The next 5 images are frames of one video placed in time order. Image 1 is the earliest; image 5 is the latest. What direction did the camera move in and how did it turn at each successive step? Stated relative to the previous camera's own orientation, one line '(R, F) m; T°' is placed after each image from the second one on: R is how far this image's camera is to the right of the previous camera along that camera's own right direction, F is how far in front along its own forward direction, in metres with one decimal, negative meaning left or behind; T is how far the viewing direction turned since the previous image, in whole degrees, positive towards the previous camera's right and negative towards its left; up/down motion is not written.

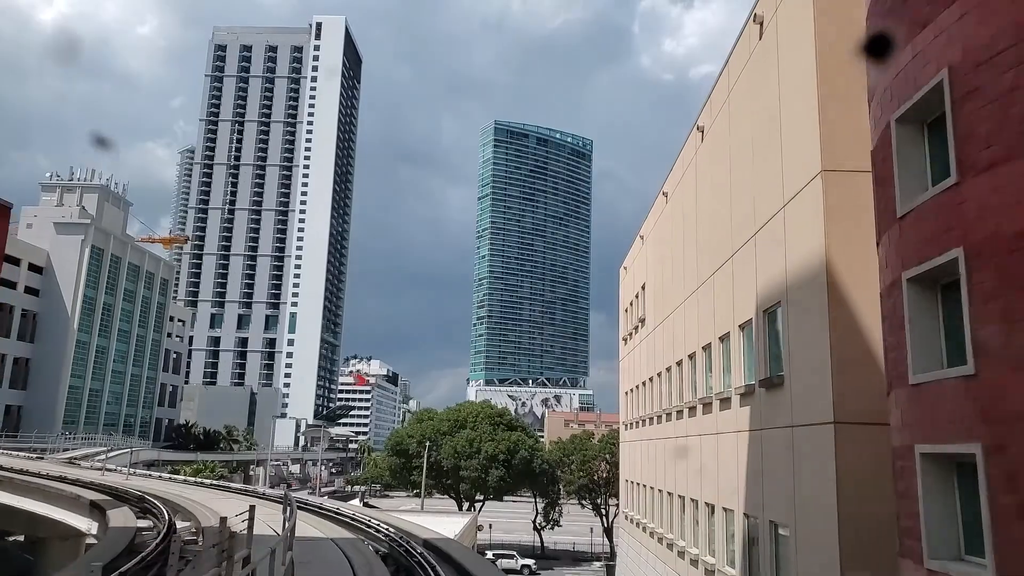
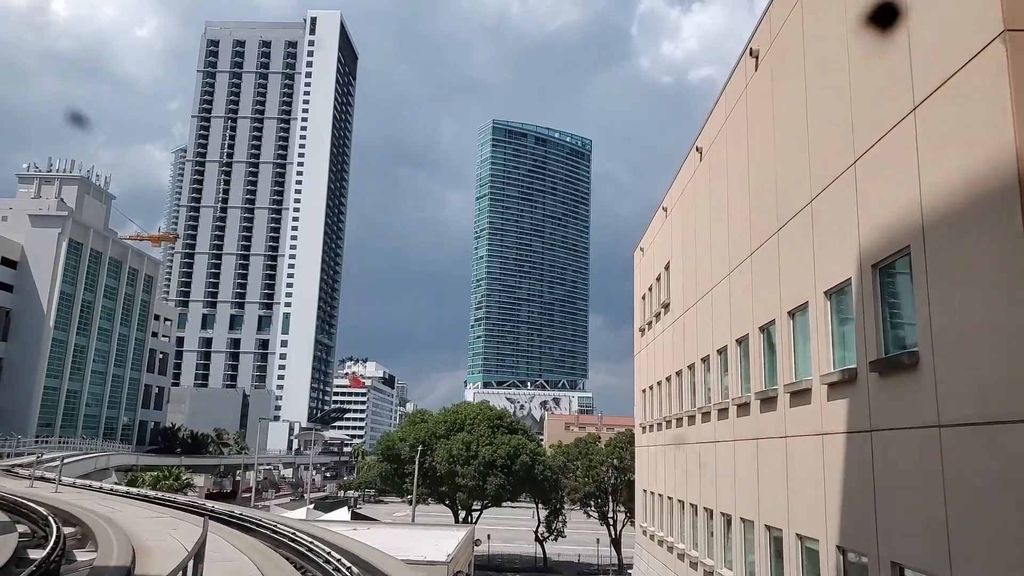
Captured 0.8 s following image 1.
(-0.1, +3.2) m; 0°
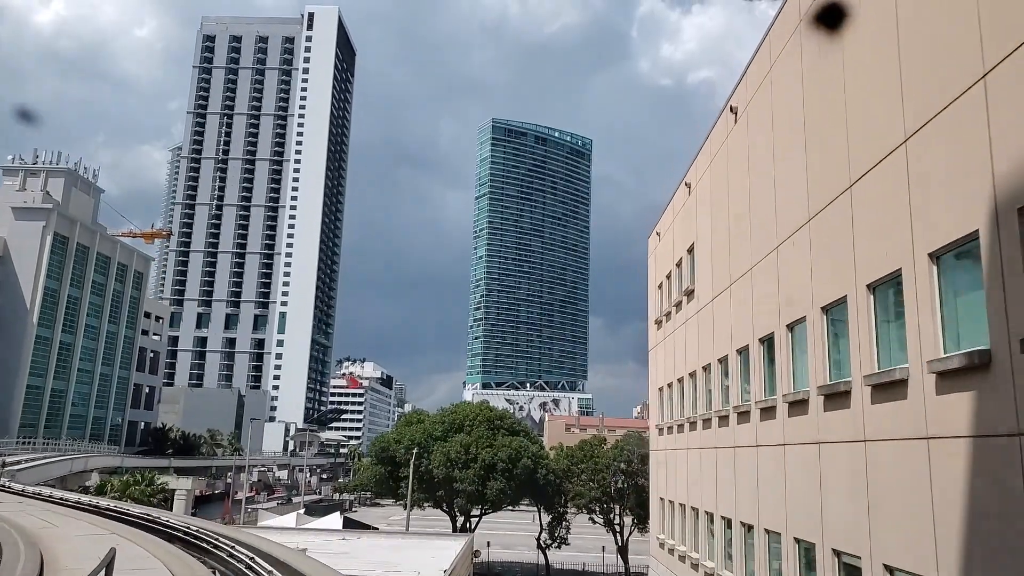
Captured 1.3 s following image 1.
(-0.1, +2.1) m; 0°
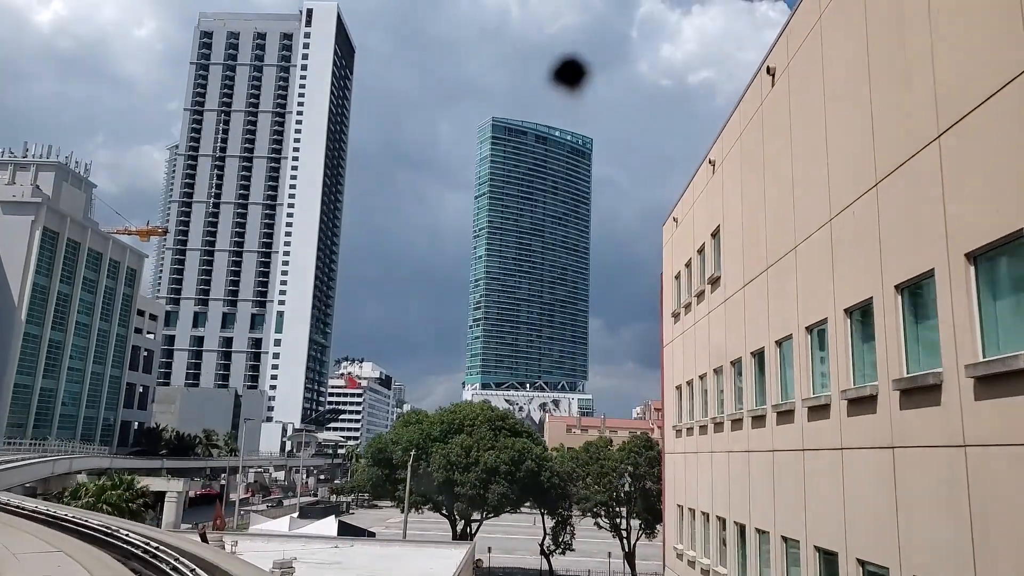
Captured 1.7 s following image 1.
(-0.2, +1.6) m; 0°
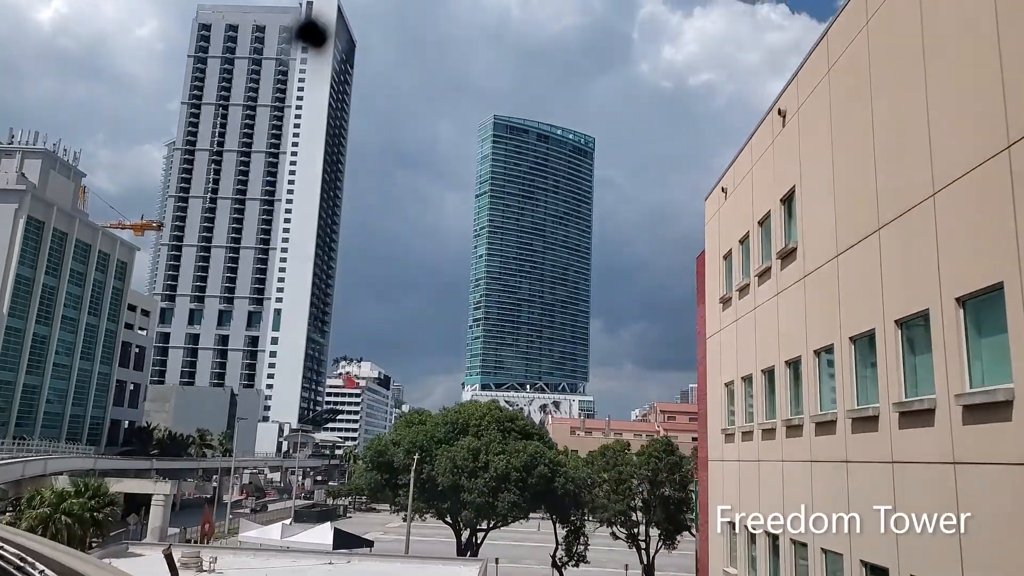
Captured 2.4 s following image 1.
(-0.5, +2.7) m; 0°
